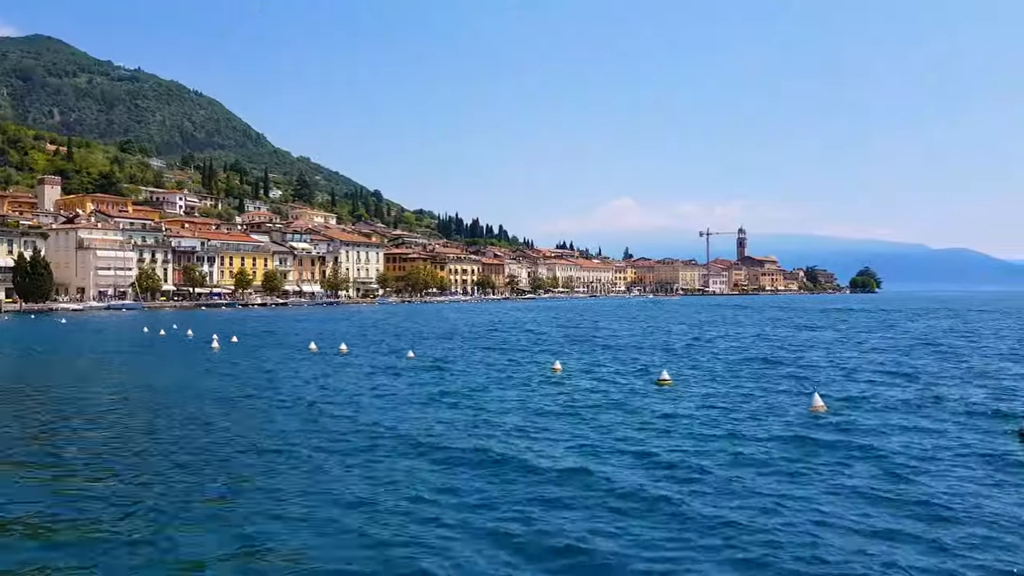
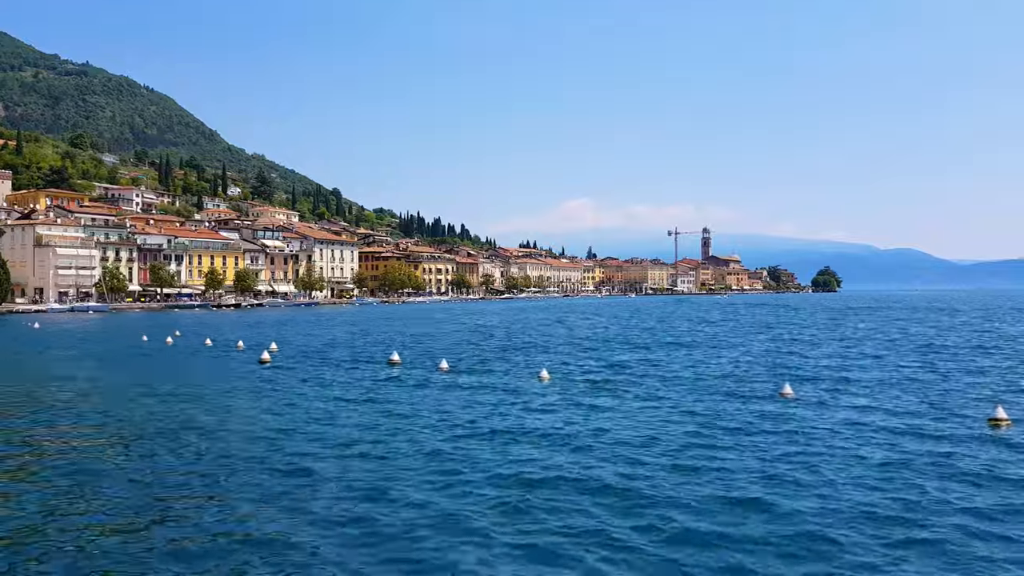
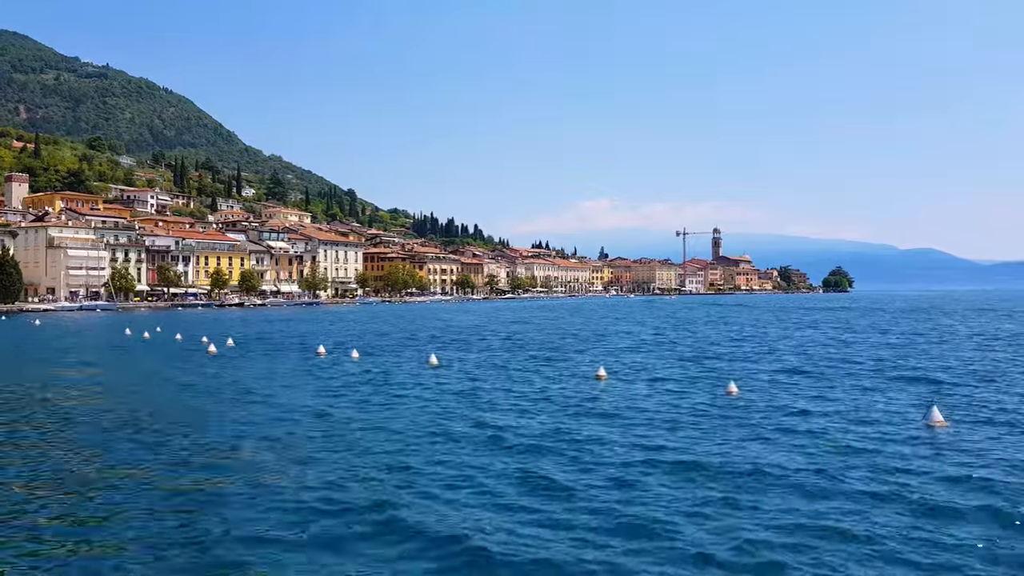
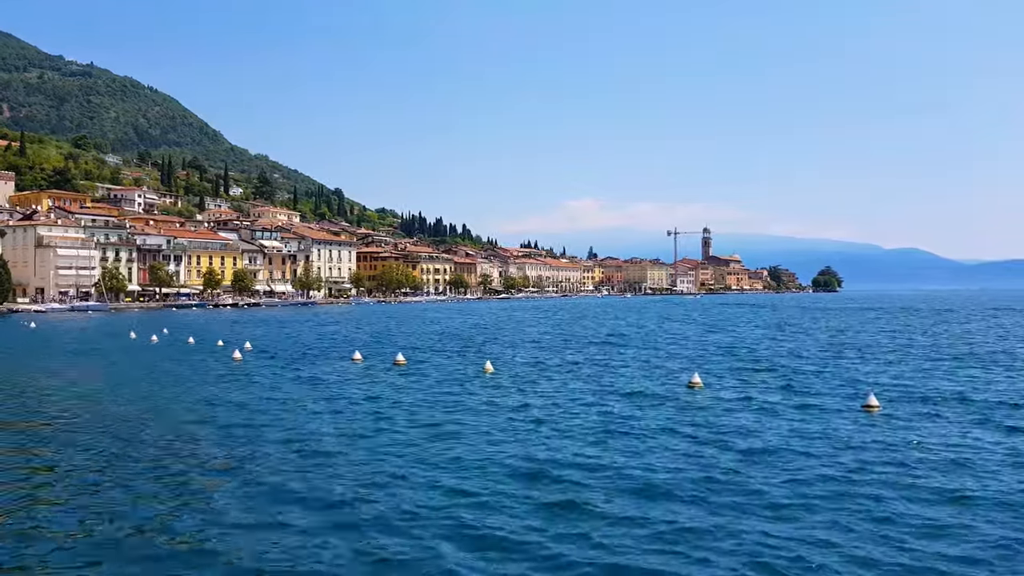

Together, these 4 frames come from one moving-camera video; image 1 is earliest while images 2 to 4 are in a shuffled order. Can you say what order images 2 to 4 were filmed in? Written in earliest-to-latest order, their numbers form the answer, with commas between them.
3, 4, 2
